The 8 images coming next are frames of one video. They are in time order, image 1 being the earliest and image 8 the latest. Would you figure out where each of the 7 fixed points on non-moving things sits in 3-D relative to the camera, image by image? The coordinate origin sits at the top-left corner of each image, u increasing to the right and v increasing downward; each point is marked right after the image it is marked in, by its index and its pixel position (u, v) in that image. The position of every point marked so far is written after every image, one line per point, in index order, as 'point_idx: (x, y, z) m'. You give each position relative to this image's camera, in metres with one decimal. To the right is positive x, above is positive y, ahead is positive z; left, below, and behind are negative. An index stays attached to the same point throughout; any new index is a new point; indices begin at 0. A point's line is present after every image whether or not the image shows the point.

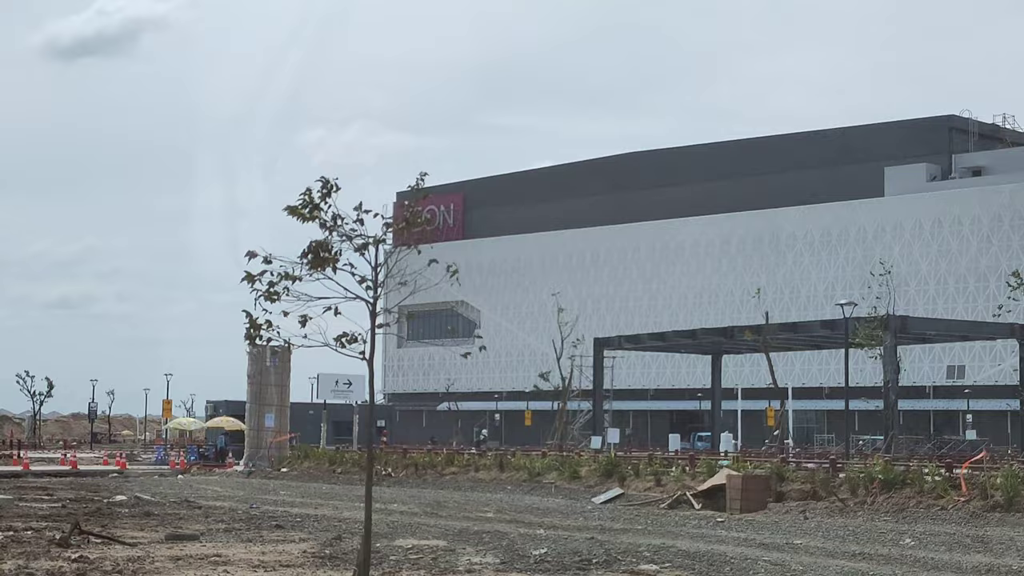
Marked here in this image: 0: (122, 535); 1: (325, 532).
0: (-5.9, -3.7, +18.8) m
1: (-2.8, -3.8, +19.4) m
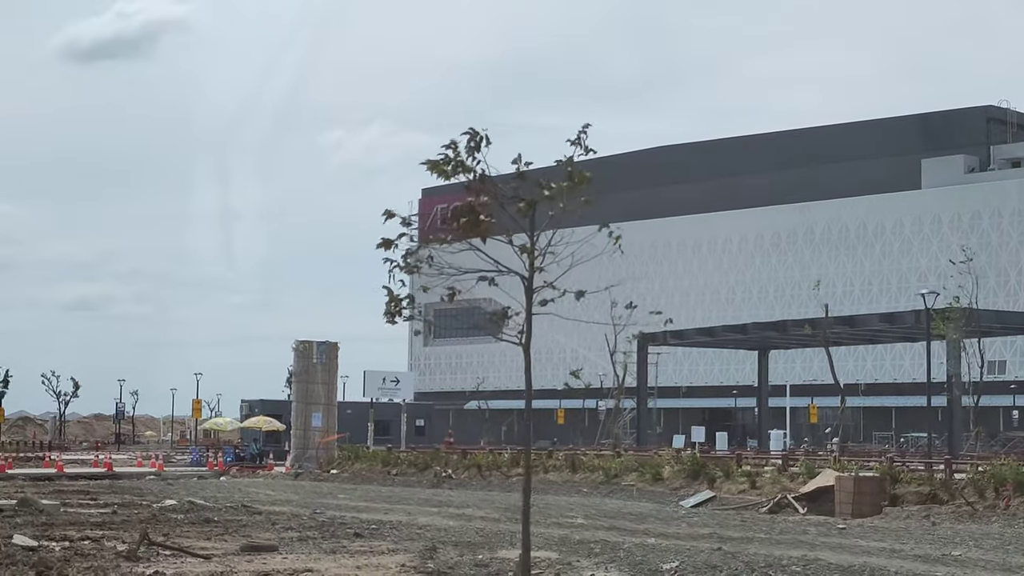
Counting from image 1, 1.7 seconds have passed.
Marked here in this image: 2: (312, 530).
0: (-4.4, -3.5, +17.1) m
1: (-1.3, -3.6, +17.6) m
2: (-3.1, -3.9, +19.8) m
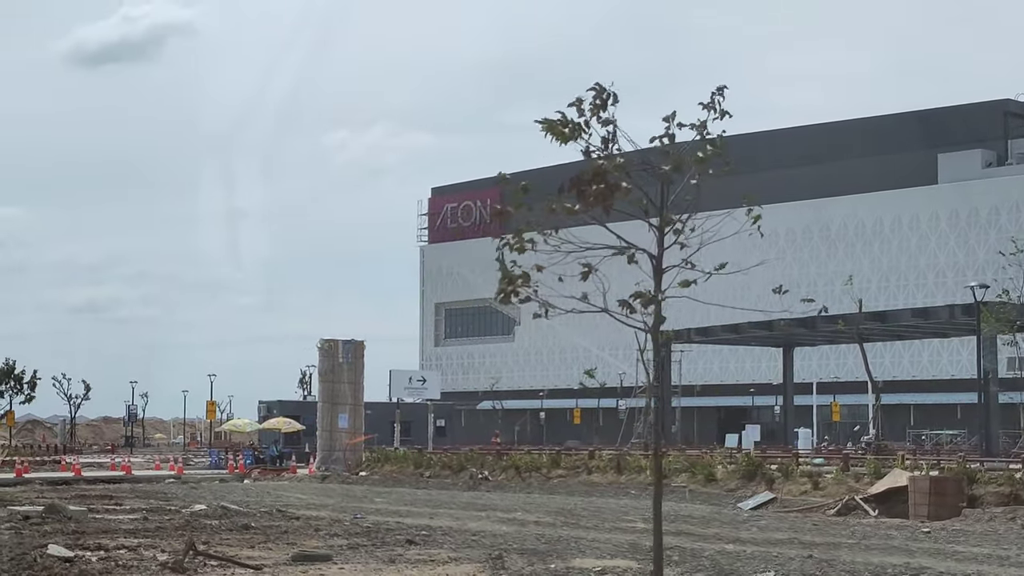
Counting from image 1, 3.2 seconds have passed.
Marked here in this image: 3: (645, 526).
0: (-3.5, -3.4, +16.0) m
1: (-0.4, -3.5, +16.5) m
2: (-2.2, -3.8, +18.7) m
3: (+2.1, -3.7, +19.4) m
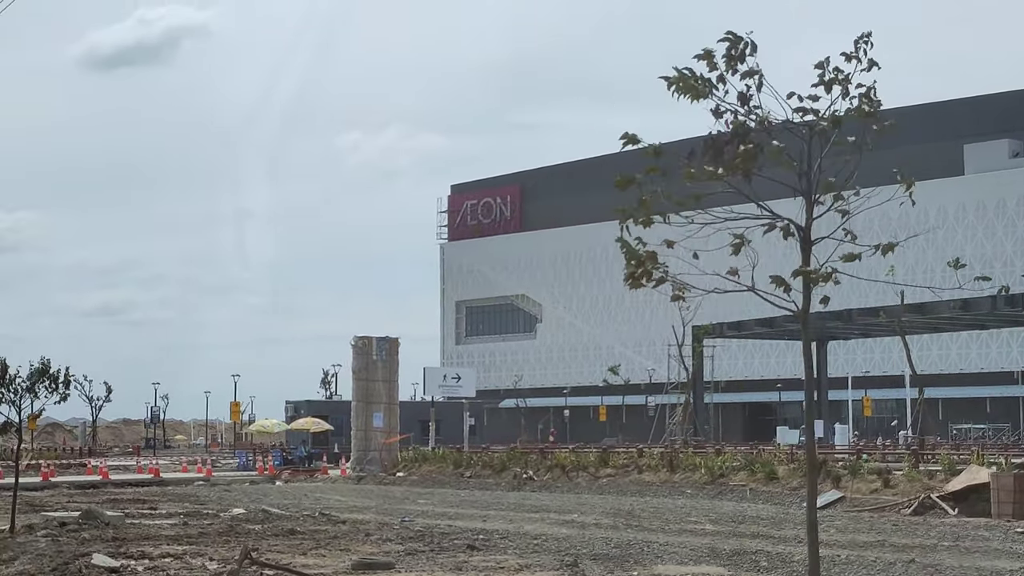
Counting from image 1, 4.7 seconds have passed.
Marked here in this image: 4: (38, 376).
0: (-2.6, -3.3, +15.0) m
1: (+0.4, -3.3, +15.5) m
2: (-1.3, -3.6, +17.8) m
3: (+3.0, -3.6, +18.4) m
4: (-7.5, -1.4, +19.5) m
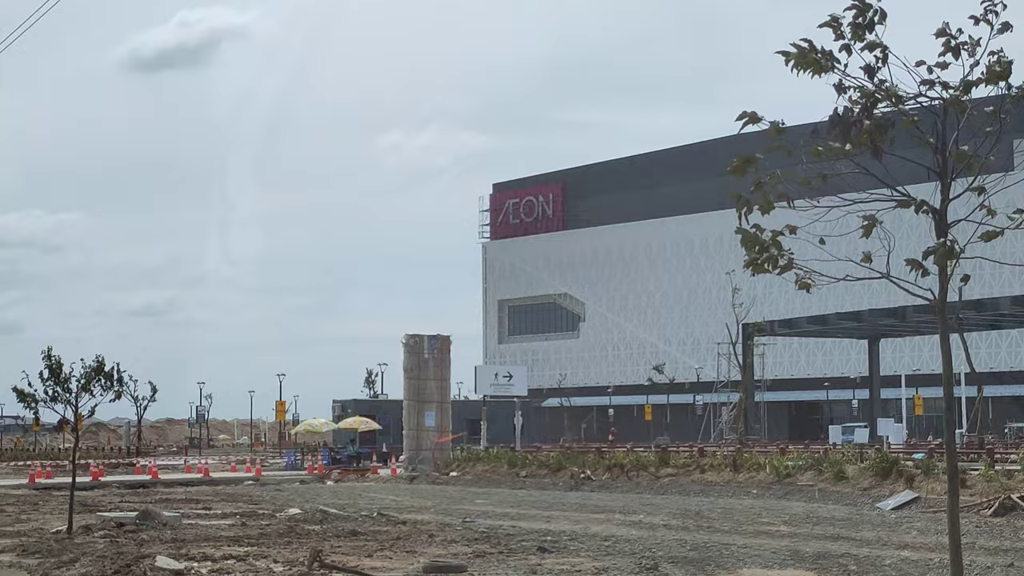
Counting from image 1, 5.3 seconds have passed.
0: (-1.8, -3.3, +14.6) m
1: (+1.3, -3.2, +15.0) m
2: (-0.3, -3.6, +17.3) m
3: (+3.9, -3.5, +17.8) m
4: (-6.5, -1.3, +19.2) m
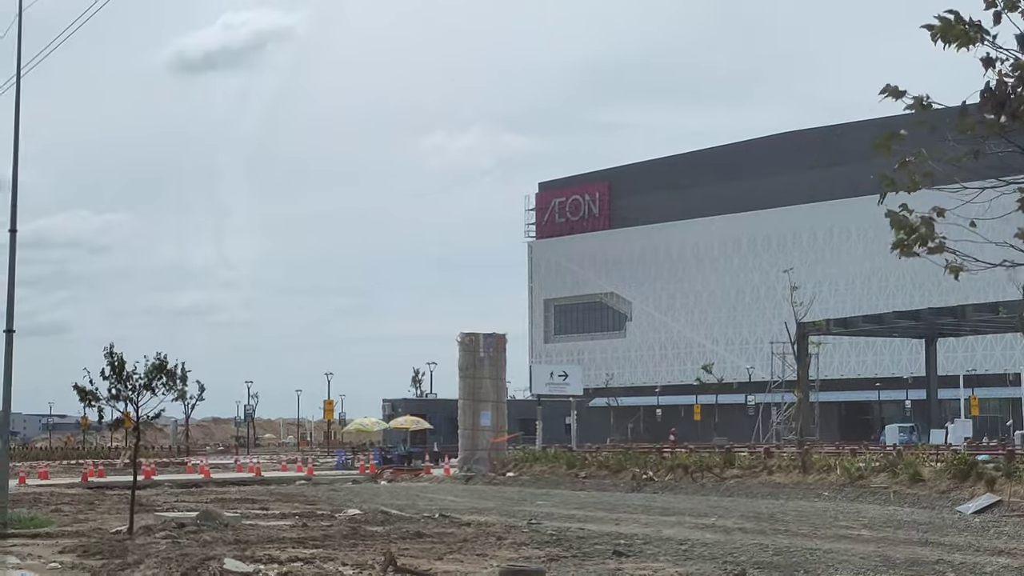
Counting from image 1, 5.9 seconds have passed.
0: (-0.9, -3.2, +14.1) m
1: (+2.2, -3.2, +14.4) m
2: (+0.6, -3.5, +16.8) m
3: (+4.9, -3.4, +17.2) m
4: (-5.5, -1.3, +18.9) m
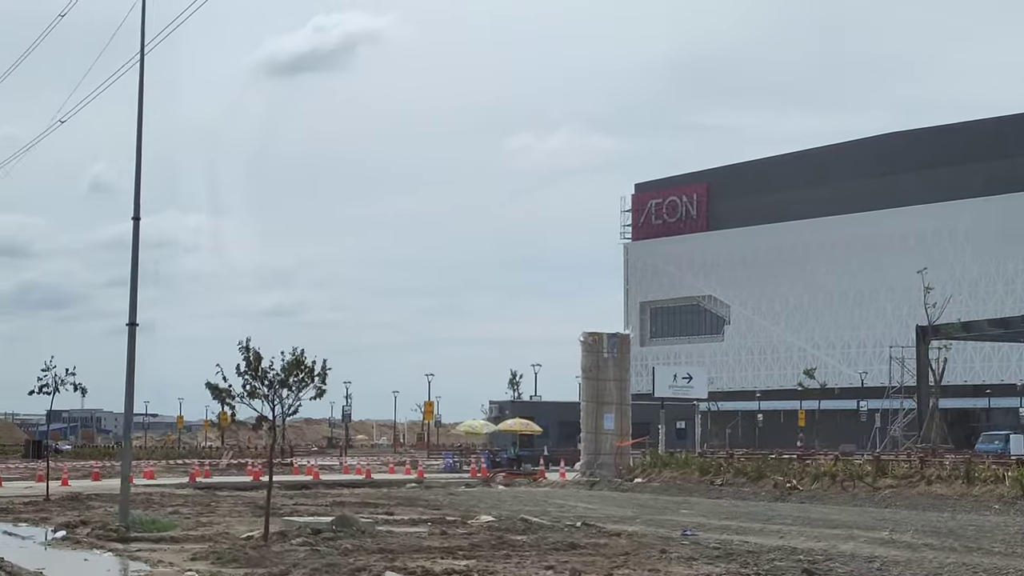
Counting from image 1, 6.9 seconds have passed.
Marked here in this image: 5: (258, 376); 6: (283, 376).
0: (+1.1, -3.1, +12.9) m
1: (+4.2, -3.1, +12.9) m
2: (+2.7, -3.4, +15.4) m
3: (+7.1, -3.3, +15.5) m
4: (-3.2, -1.2, +18.0) m
5: (-3.7, -1.3, +18.1) m
6: (-3.3, -1.3, +17.9) m
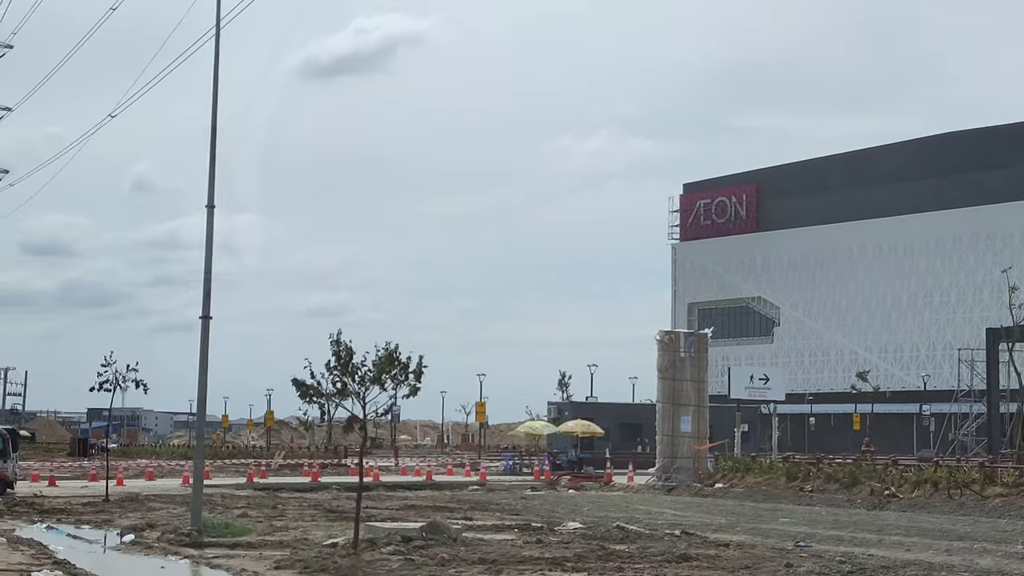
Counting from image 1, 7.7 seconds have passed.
0: (+2.3, -3.0, +11.7) m
1: (+5.5, -3.0, +11.7) m
2: (+4.1, -3.3, +14.2) m
3: (+8.4, -3.2, +14.2) m
4: (-1.7, -1.1, +17.0) m
5: (-2.3, -1.2, +17.1) m
6: (-1.9, -1.2, +16.9) m
